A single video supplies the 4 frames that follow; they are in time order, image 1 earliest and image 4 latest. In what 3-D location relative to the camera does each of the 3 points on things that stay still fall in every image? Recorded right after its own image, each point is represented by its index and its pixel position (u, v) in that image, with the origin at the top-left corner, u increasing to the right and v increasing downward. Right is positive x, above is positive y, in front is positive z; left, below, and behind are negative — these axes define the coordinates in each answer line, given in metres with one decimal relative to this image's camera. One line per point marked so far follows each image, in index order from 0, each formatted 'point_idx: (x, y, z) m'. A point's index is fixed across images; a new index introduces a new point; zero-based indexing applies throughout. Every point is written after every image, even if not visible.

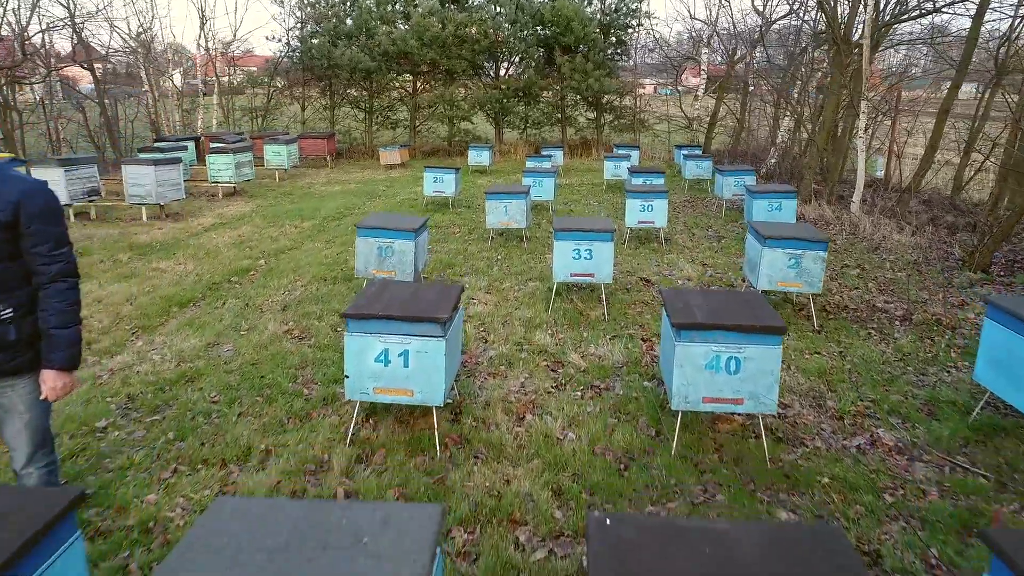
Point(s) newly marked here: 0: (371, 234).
0: (-1.2, +0.5, +6.4) m
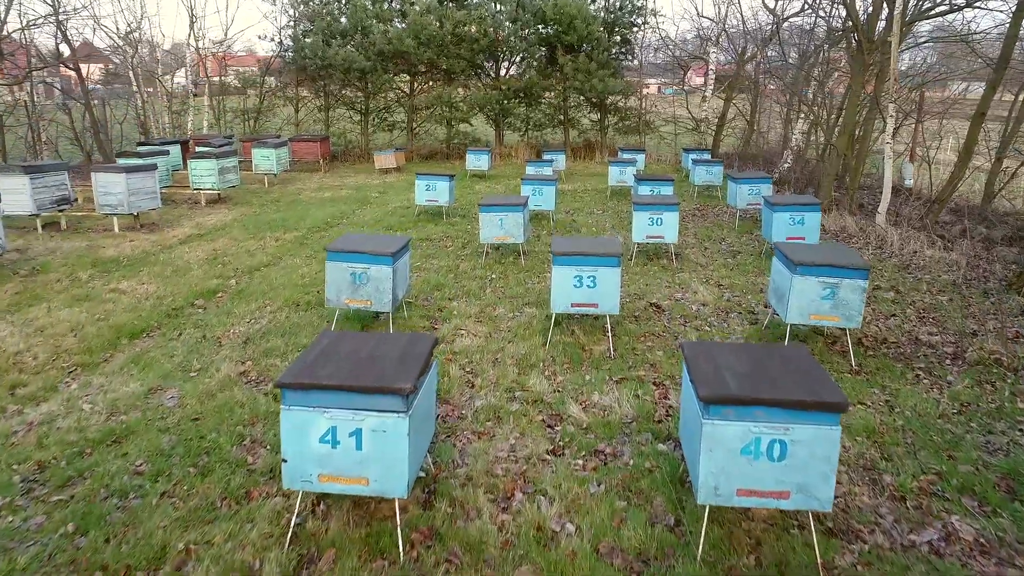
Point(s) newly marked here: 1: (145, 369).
0: (-1.3, +0.2, +5.6) m
1: (-2.7, -0.6, +5.4) m
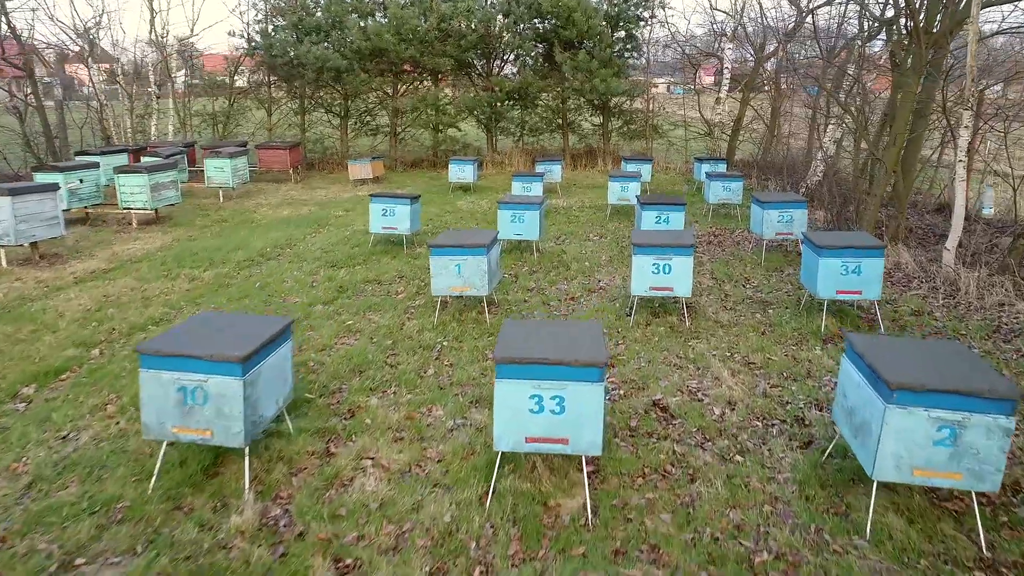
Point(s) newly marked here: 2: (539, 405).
0: (-1.7, -0.4, +3.5) m
1: (-3.1, -1.2, +3.4) m
2: (+0.1, -0.6, +3.5) m
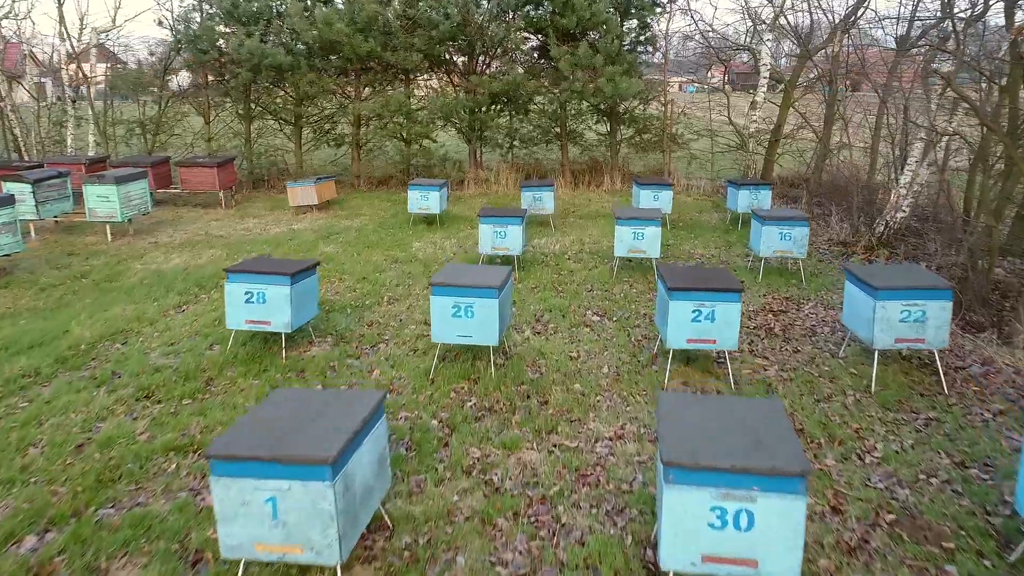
0: (-2.2, -1.4, -0.1) m
1: (-3.7, -2.3, -0.2) m
2: (-0.4, -1.6, -0.1) m
